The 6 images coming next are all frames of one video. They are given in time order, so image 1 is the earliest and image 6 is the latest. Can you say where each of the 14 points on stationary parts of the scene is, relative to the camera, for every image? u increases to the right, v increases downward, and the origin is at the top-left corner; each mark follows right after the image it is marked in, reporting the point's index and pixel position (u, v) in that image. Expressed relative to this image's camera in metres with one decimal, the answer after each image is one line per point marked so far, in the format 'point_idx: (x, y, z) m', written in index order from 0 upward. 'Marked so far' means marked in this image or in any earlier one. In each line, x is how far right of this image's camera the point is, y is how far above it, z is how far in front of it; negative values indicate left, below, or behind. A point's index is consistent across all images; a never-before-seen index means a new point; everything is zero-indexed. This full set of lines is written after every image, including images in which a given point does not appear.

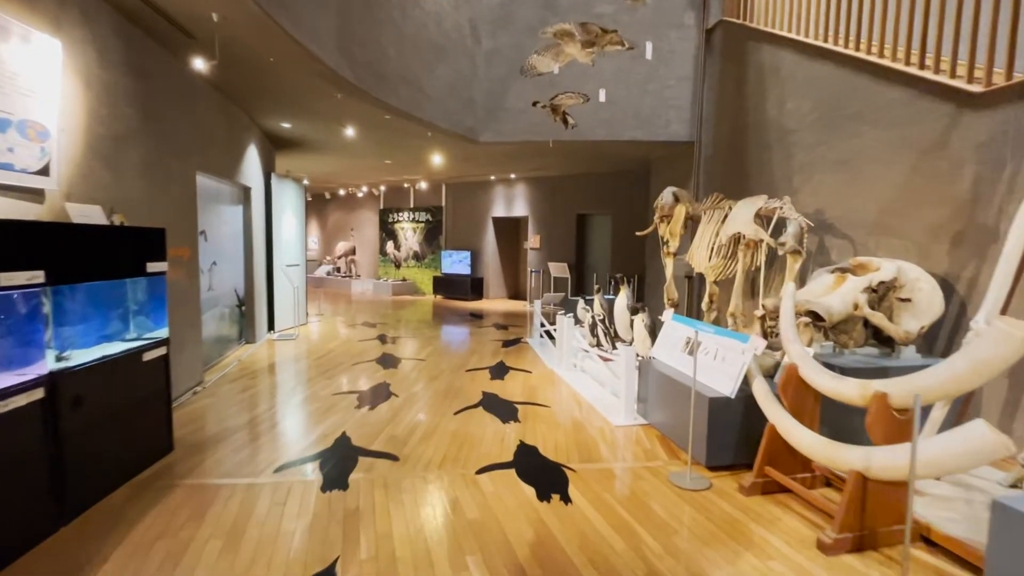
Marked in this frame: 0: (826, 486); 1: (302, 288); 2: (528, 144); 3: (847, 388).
0: (+1.7, -1.1, +2.8) m
1: (-3.3, 0.0, +8.2) m
2: (+0.2, +2.1, +7.5) m
3: (+1.5, -0.4, +2.3) m
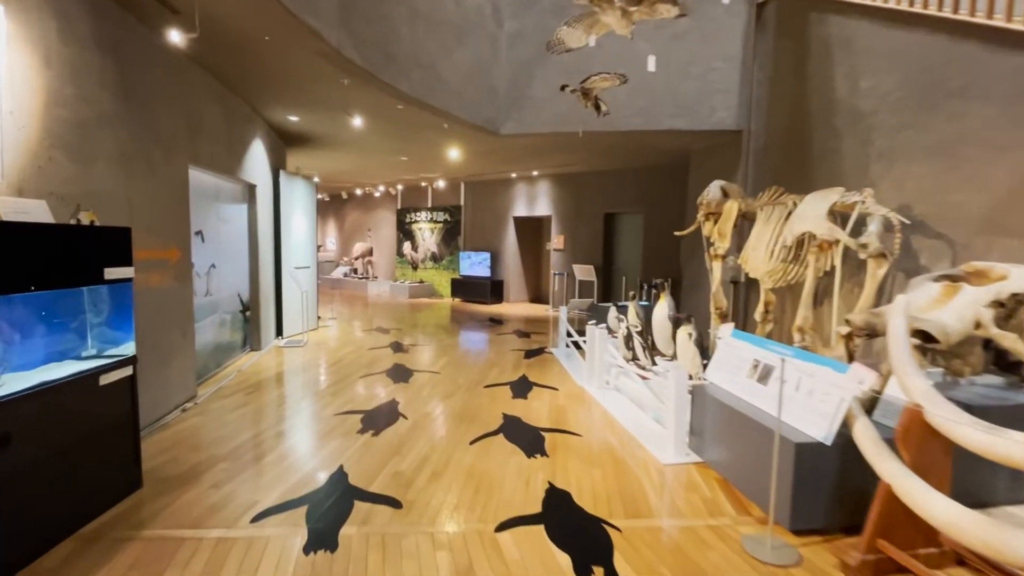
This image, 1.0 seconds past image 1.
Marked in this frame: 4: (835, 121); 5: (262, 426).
0: (+1.8, -1.1, +2.1) m
1: (-3.0, -0.1, +7.8) m
2: (+0.6, +2.0, +6.9) m
3: (+1.6, -0.5, +1.7) m
4: (+2.9, +1.5, +4.8) m
5: (-1.9, -1.0, +4.0) m
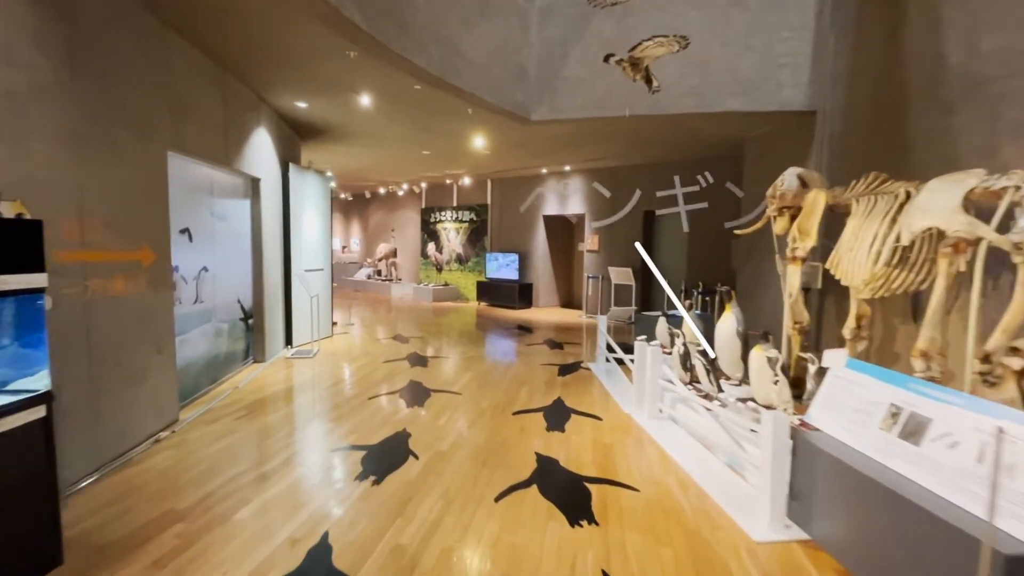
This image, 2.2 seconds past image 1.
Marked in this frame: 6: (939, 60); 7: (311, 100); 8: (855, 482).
0: (+1.9, -1.2, +1.2) m
1: (-2.6, -0.1, +7.1) m
2: (+0.9, +2.0, +6.1) m
3: (+1.7, -0.6, +0.8) m
4: (+3.2, +1.5, +3.9) m
5: (-1.7, -1.1, +3.3) m
6: (+3.2, +1.7, +3.9) m
7: (-2.1, +2.0, +5.5) m
8: (+1.4, -0.8, +2.1) m
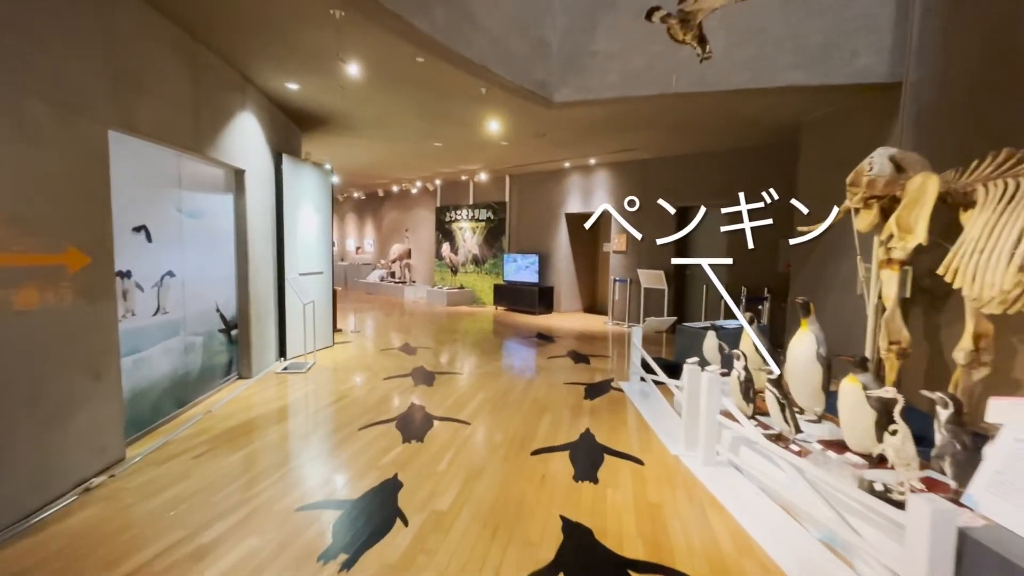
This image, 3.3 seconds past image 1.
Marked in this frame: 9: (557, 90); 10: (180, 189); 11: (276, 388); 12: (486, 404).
0: (+1.9, -1.3, +0.4) m
1: (-2.3, -0.2, +6.5) m
2: (+1.1, +1.9, +5.3) m
3: (+1.7, -0.6, 0.0) m
4: (+3.3, +1.4, +3.0) m
5: (-1.6, -1.2, +2.6) m
6: (+3.3, +1.6, +3.0) m
7: (-1.9, +1.9, +4.8) m
8: (+1.4, -0.8, +1.2) m
9: (+0.5, +2.0, +5.3) m
10: (-2.5, +0.7, +3.9) m
11: (-2.2, -0.9, +4.9) m
12: (-0.2, -1.0, +4.5) m
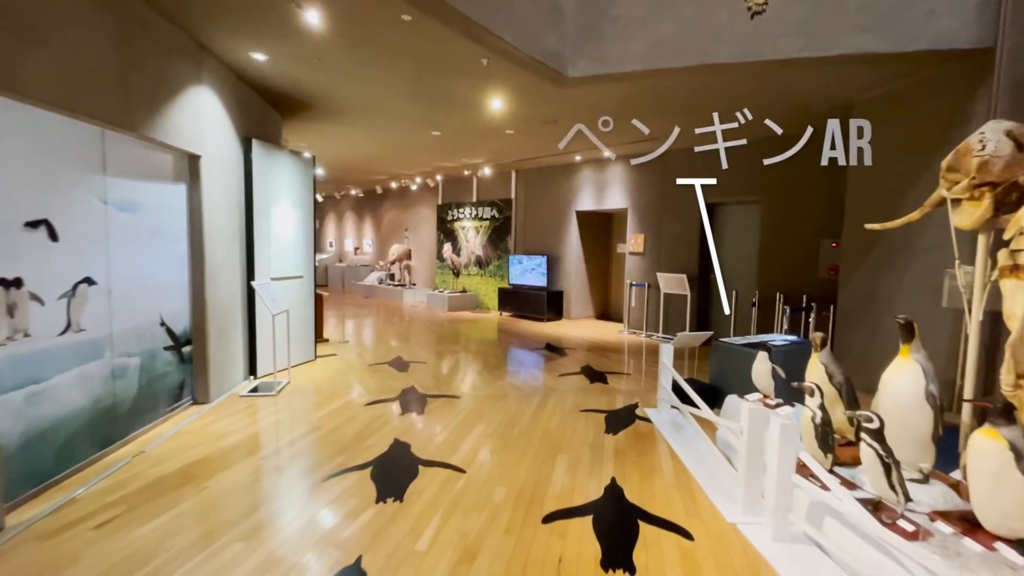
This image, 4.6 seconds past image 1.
0: (+1.9, -1.3, -0.4) m
1: (-2.2, -0.2, +5.7) m
2: (+1.2, +1.8, +4.5) m
3: (+1.7, -0.7, -0.8) m
4: (+3.4, +1.3, +2.1) m
5: (-1.6, -1.2, +1.8) m
6: (+3.4, +1.6, +2.2) m
7: (-1.9, +1.8, +4.0) m
8: (+1.4, -0.9, +0.4) m
9: (+0.5, +1.9, +4.5) m
10: (-2.5, +0.7, +3.2) m
11: (-2.2, -1.0, +4.1) m
12: (-0.2, -1.1, +3.7) m
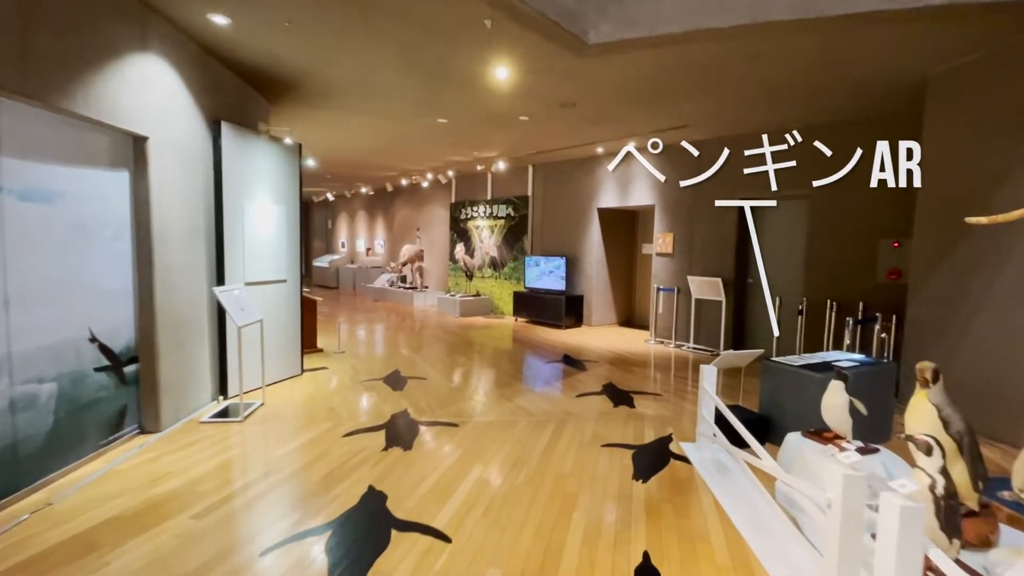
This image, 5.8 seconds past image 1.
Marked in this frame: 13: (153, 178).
0: (+1.8, -1.4, -1.2) m
1: (-2.1, -0.3, +5.0) m
2: (+1.3, +1.8, +3.7) m
3: (+1.5, -0.8, -1.6) m
4: (+3.3, +1.2, +1.3) m
5: (-1.6, -1.3, +1.2) m
6: (+3.3, +1.5, +1.3) m
7: (-1.8, +1.8, +3.3) m
8: (+1.3, -1.0, -0.4) m
9: (+0.6, +1.9, +3.7) m
10: (-2.5, +0.6, +2.5) m
11: (-2.2, -1.1, +3.5) m
12: (-0.2, -1.1, +3.0) m
13: (-2.4, +0.7, +3.5) m
